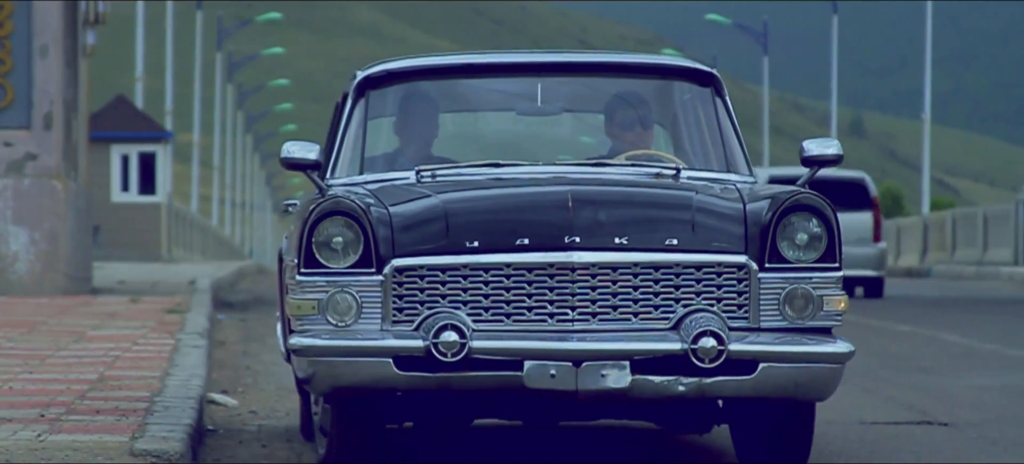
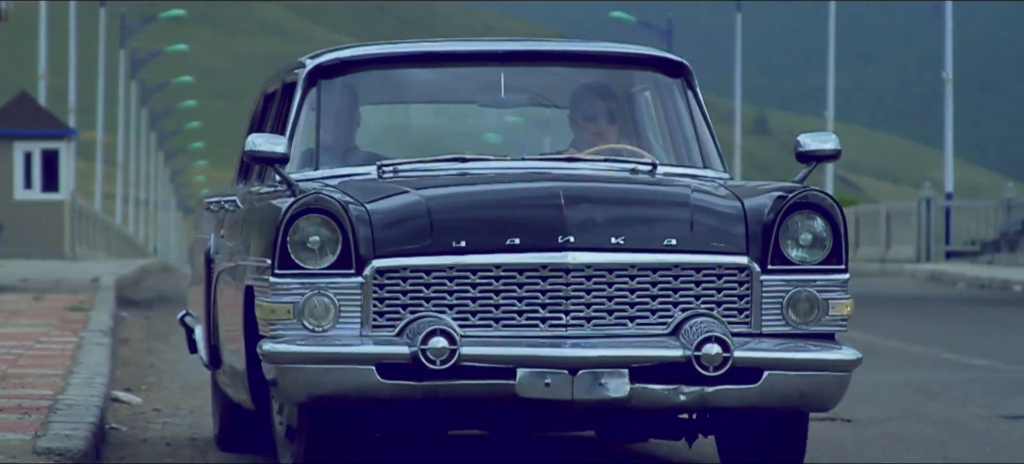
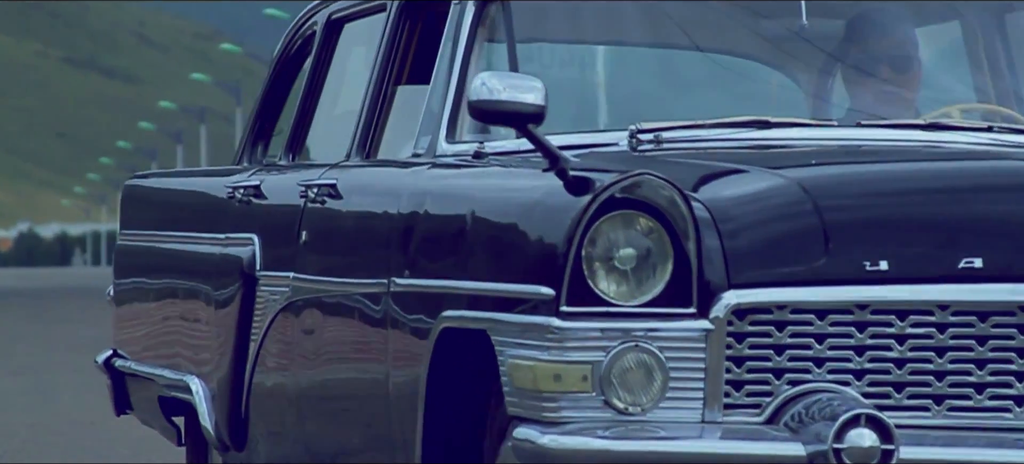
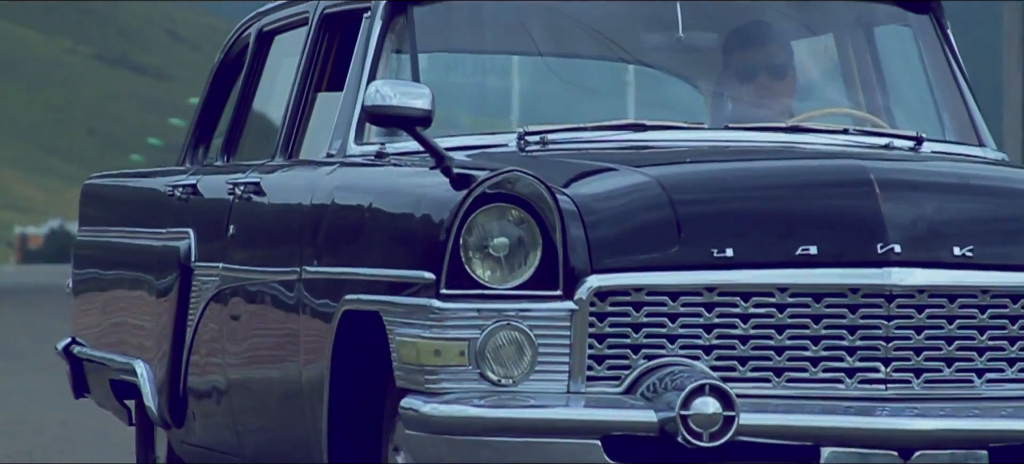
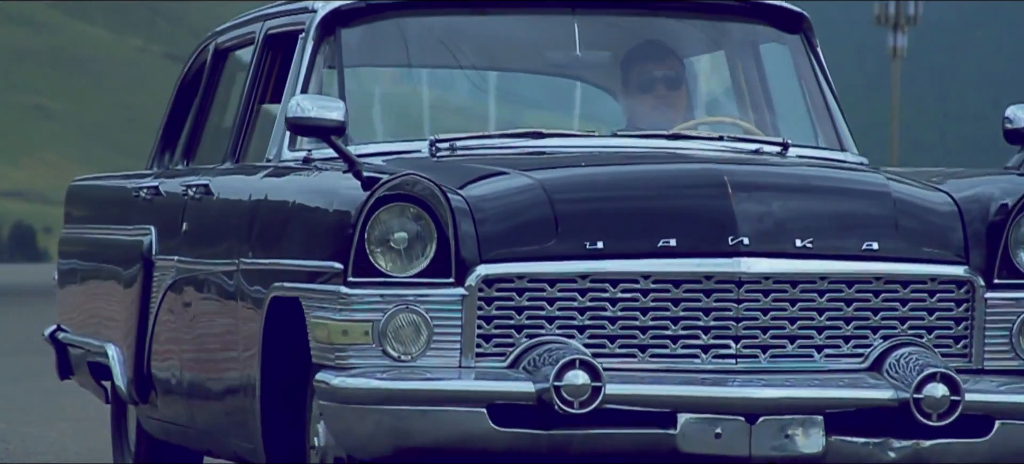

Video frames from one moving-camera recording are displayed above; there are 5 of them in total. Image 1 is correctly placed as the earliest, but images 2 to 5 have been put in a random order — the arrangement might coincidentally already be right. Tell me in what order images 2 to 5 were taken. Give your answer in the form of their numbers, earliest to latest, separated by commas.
2, 5, 4, 3
